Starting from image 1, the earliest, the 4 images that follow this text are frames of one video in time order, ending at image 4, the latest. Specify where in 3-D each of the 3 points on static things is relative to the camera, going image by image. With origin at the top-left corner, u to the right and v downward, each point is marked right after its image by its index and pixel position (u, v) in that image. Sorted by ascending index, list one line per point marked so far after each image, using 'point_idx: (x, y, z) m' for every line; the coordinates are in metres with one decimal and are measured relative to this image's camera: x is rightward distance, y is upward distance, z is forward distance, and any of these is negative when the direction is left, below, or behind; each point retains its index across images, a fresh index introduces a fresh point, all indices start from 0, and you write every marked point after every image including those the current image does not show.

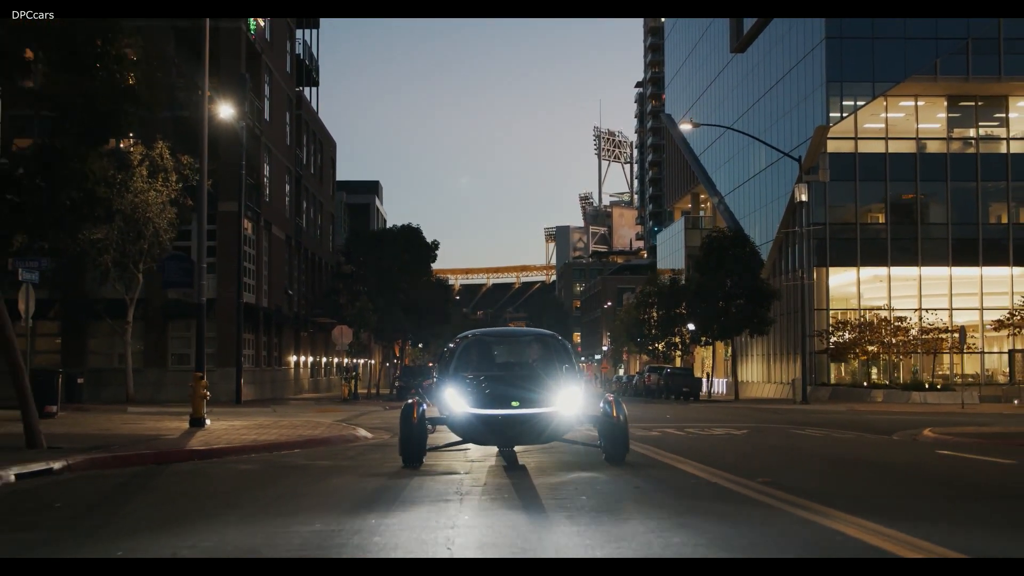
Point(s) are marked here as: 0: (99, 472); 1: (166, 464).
0: (-4.9, -2.2, +13.6) m
1: (-4.5, -2.3, +14.7) m
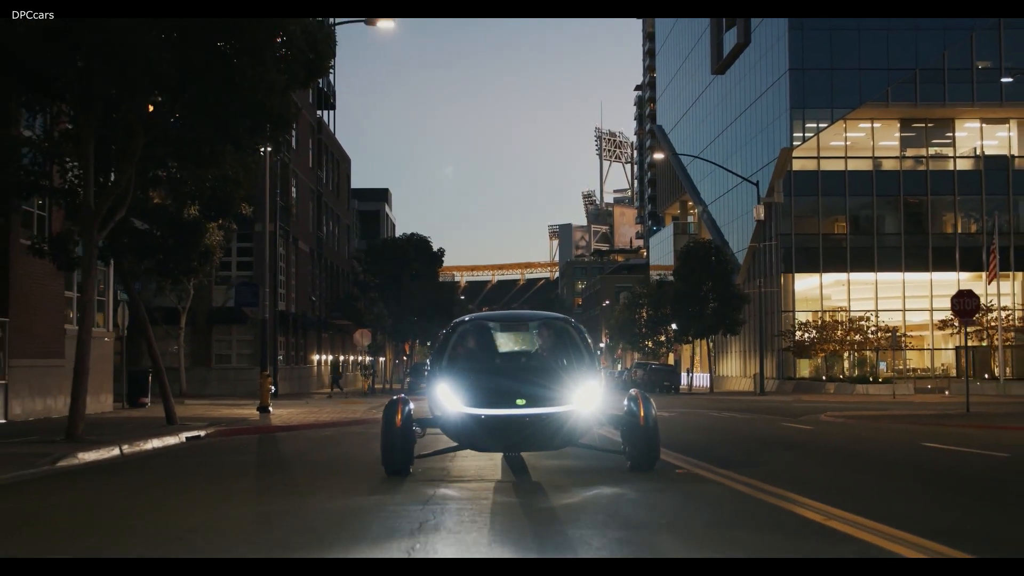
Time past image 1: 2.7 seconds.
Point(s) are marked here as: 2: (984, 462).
0: (-5.2, -2.8, +20.4) m
1: (-4.8, -2.8, +21.5) m
2: (+8.2, -2.8, +19.3) m
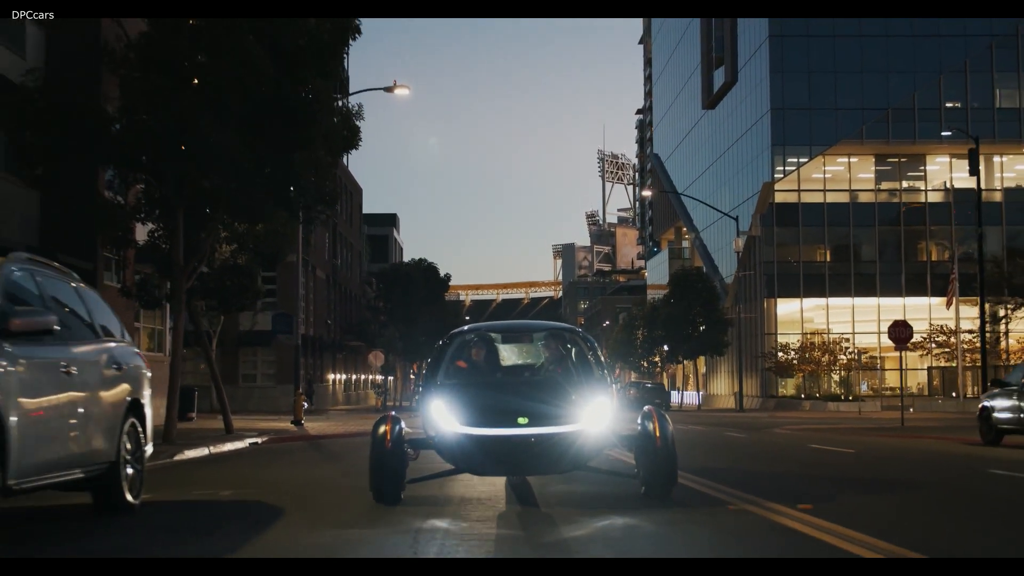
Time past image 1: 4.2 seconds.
0: (-5.3, -3.6, +25.1) m
1: (-4.9, -3.6, +26.2) m
2: (+8.1, -3.6, +23.9) m
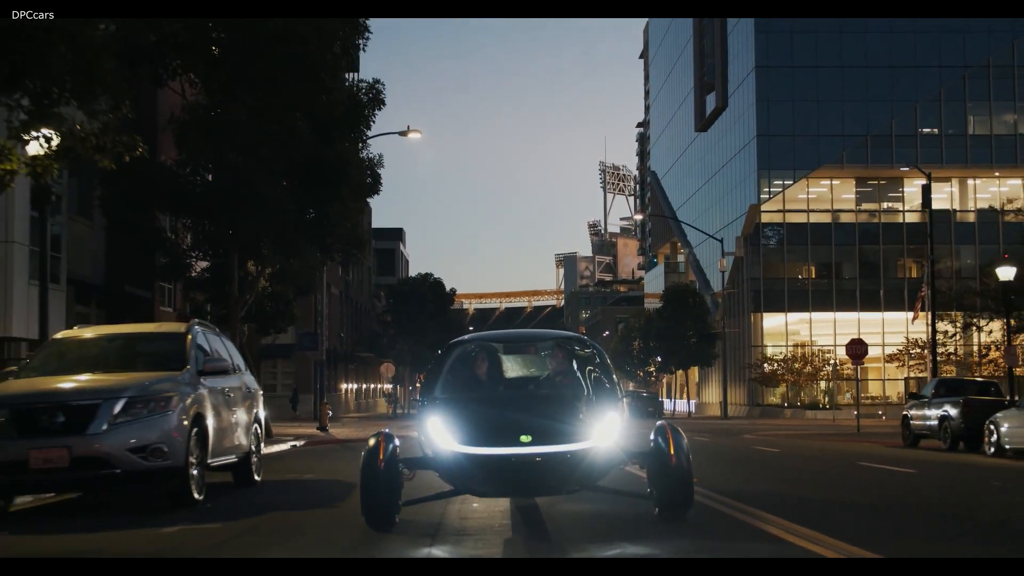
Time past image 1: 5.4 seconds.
0: (-5.3, -4.2, +29.4) m
1: (-4.9, -4.3, +30.5) m
2: (+8.1, -4.3, +28.2) m
